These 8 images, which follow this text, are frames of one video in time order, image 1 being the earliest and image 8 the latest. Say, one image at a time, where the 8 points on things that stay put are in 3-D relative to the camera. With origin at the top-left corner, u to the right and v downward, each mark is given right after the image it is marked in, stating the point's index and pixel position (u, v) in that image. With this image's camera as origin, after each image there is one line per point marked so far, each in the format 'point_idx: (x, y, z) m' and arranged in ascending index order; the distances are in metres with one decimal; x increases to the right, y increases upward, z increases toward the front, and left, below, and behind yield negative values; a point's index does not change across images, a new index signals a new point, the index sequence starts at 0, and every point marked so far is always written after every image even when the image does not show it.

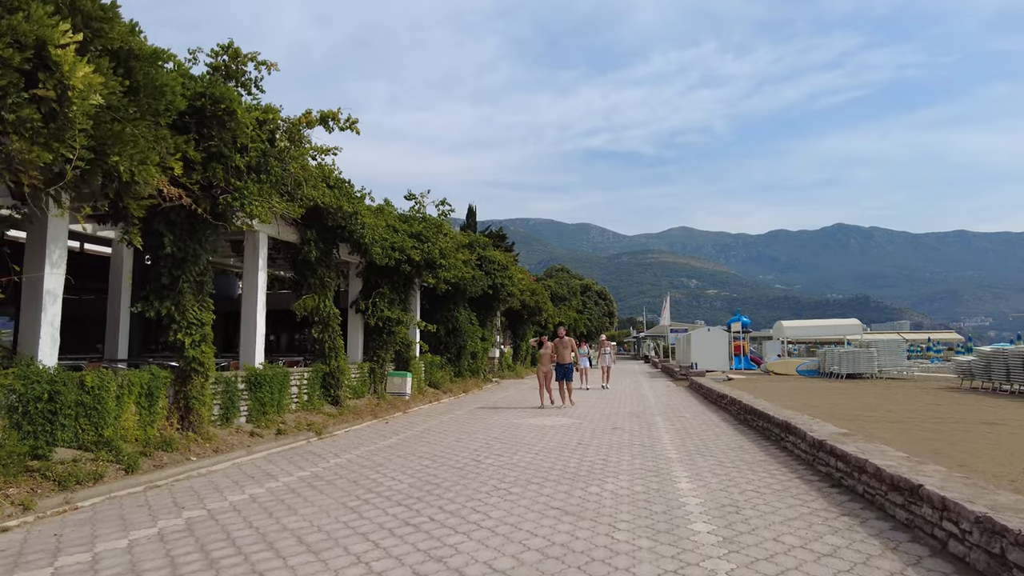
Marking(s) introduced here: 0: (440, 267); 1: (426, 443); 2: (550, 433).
0: (-1.9, +0.5, +16.3) m
1: (-1.3, -2.4, +10.2) m
2: (+0.6, -2.5, +11.1) m
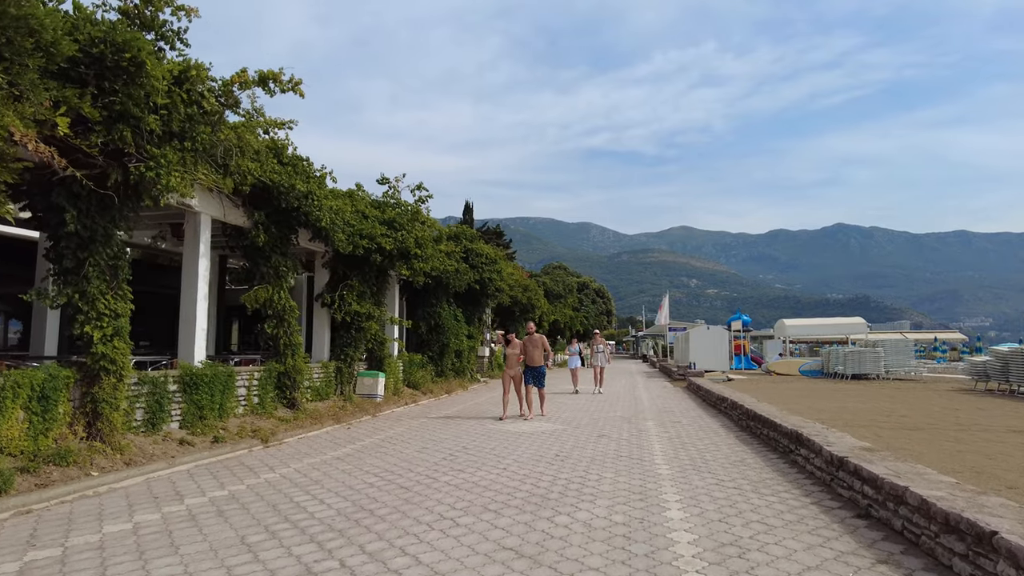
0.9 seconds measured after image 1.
0: (-2.3, +0.7, +15.0) m
1: (-1.8, -2.3, +8.9) m
2: (+0.2, -2.3, +9.8) m
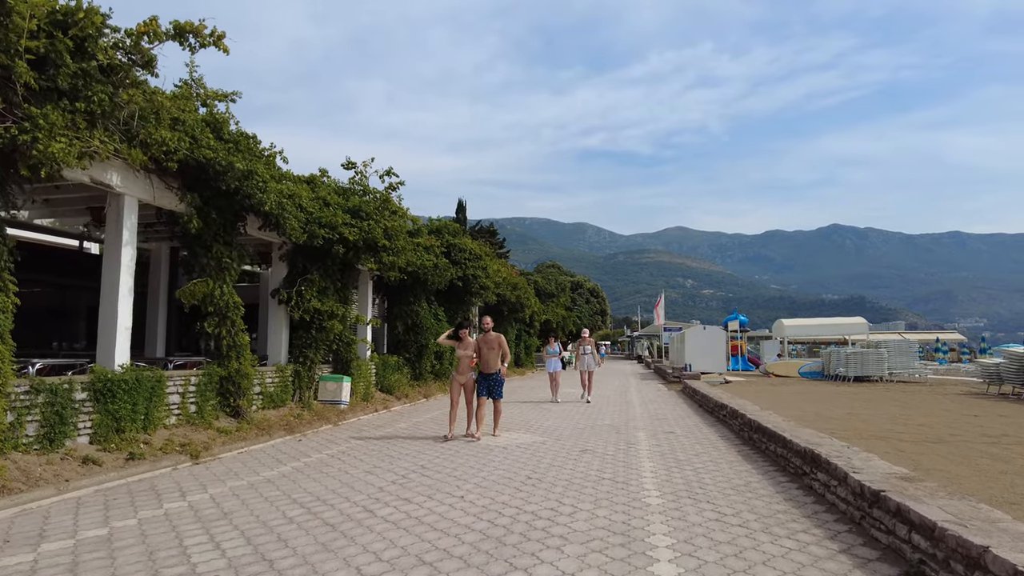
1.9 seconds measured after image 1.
0: (-2.7, +0.8, +13.7) m
1: (-2.2, -2.2, +7.6) m
2: (-0.2, -2.2, +8.5) m
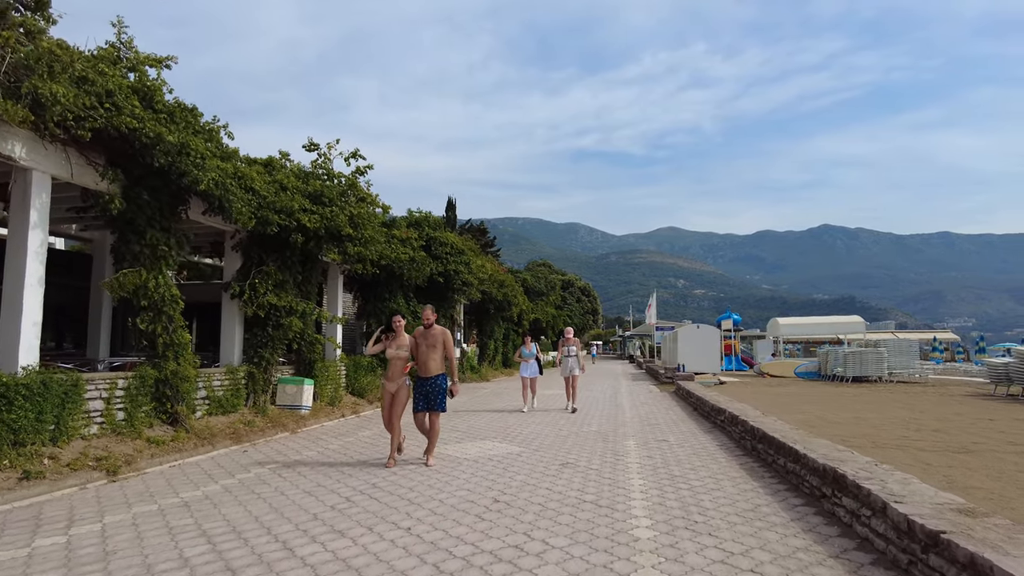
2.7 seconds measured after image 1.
0: (-3.1, +0.9, +12.5) m
1: (-2.5, -2.0, +6.4) m
2: (-0.6, -2.1, +7.4) m
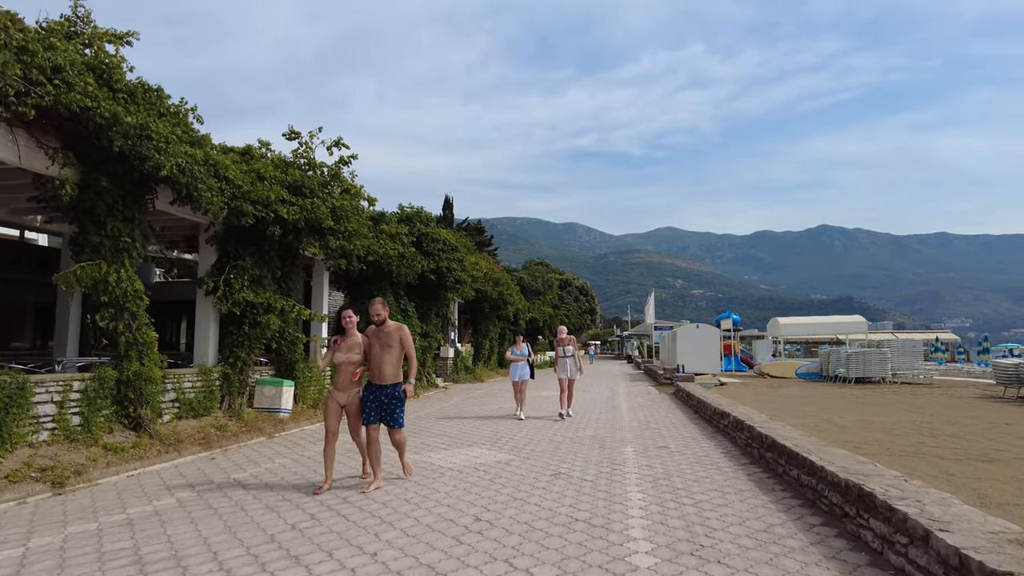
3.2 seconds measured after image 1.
0: (-3.3, +1.0, +11.8) m
1: (-2.7, -2.0, +5.8) m
2: (-0.7, -2.1, +6.7) m
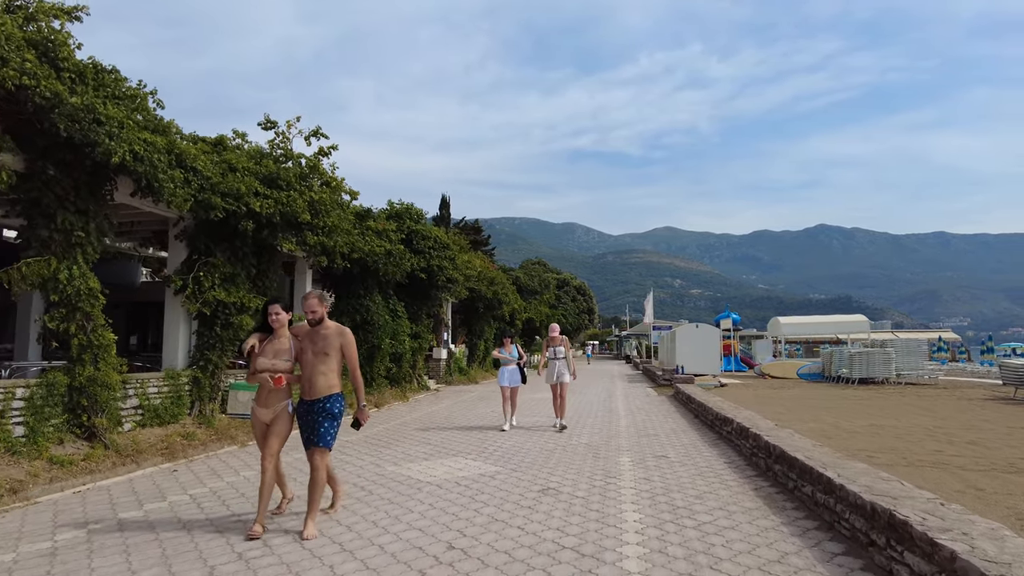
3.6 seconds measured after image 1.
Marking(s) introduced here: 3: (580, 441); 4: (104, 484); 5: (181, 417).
0: (-3.4, +1.0, +11.2) m
1: (-2.8, -1.9, +5.1) m
2: (-0.9, -2.0, +6.1) m
3: (+1.0, -2.3, +10.0) m
4: (-4.4, -2.1, +7.1) m
5: (-4.9, -1.9, +9.7) m
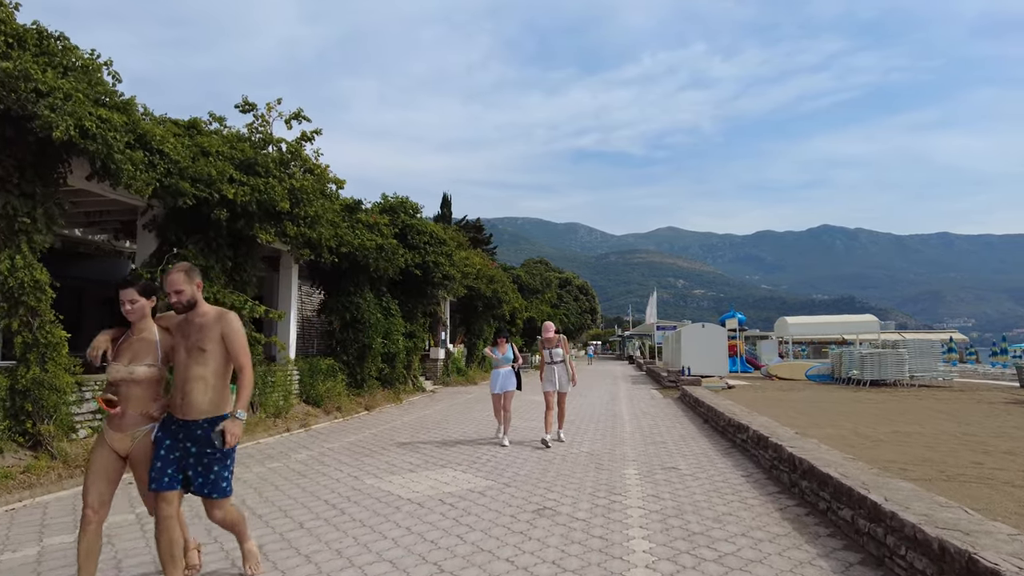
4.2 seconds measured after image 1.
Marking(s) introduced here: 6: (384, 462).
0: (-3.5, +1.1, +10.4) m
1: (-2.9, -1.9, +4.3) m
2: (-1.0, -1.9, +5.3) m
3: (+1.0, -2.2, +9.2) m
4: (-4.5, -2.0, +6.3) m
5: (-4.9, -1.8, +8.9) m
6: (-1.6, -2.2, +8.2) m
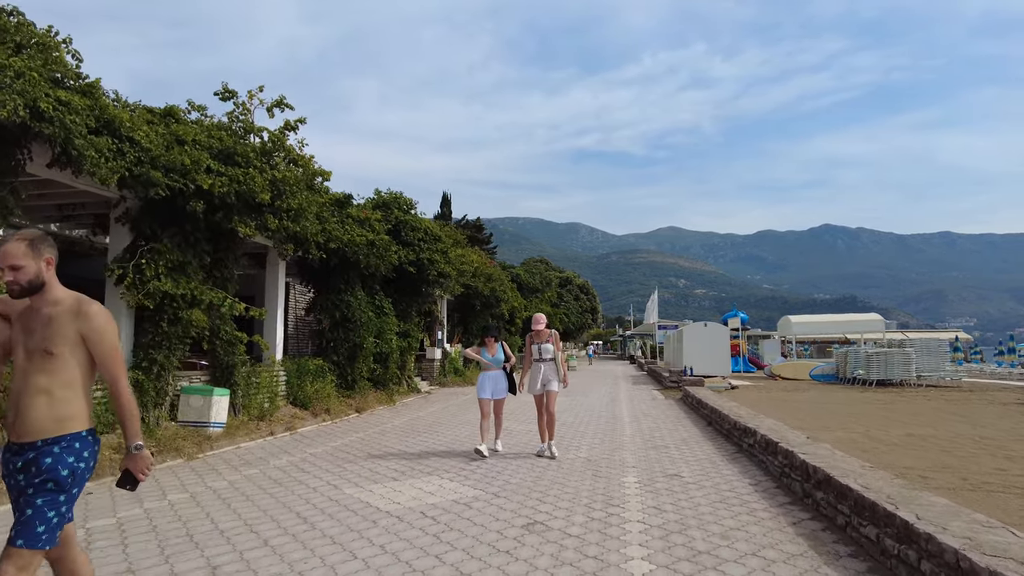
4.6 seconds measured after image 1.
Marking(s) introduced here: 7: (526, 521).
0: (-3.6, +1.1, +9.9) m
1: (-3.0, -1.8, +3.8) m
2: (-1.1, -1.9, +4.7) m
3: (+0.9, -2.2, +8.7) m
4: (-4.6, -2.0, +5.8) m
5: (-5.0, -1.8, +8.4) m
6: (-1.7, -2.1, +7.7) m
7: (+0.1, -1.9, +5.5) m
